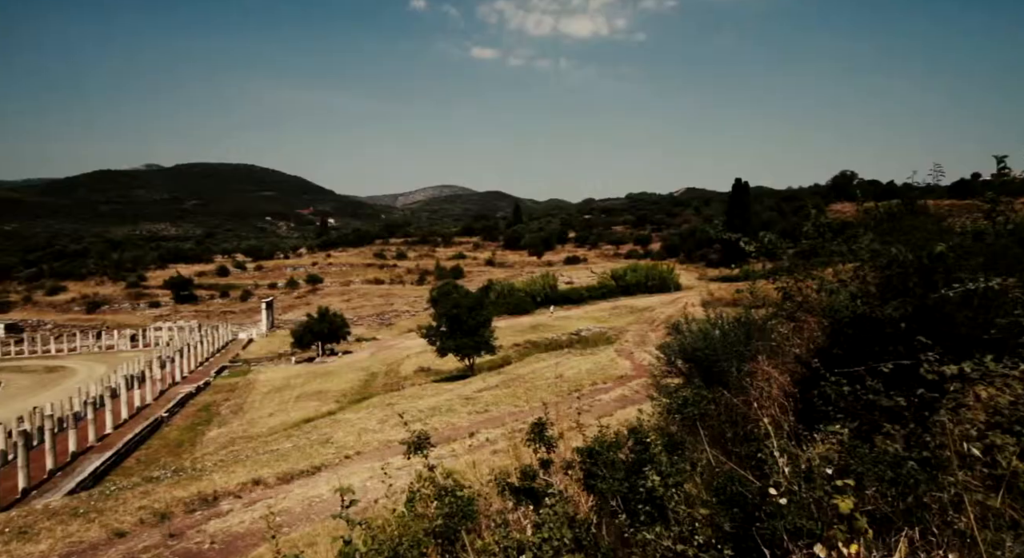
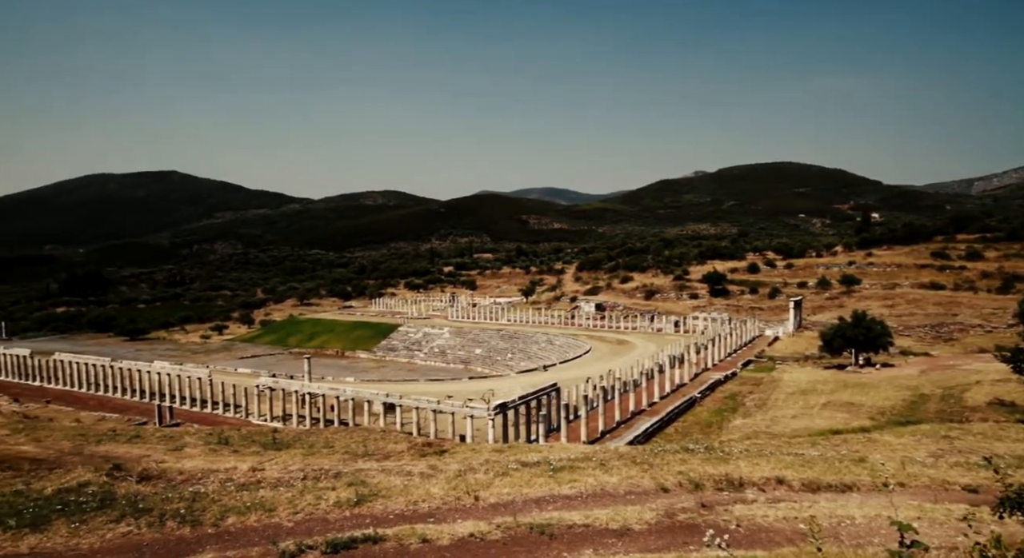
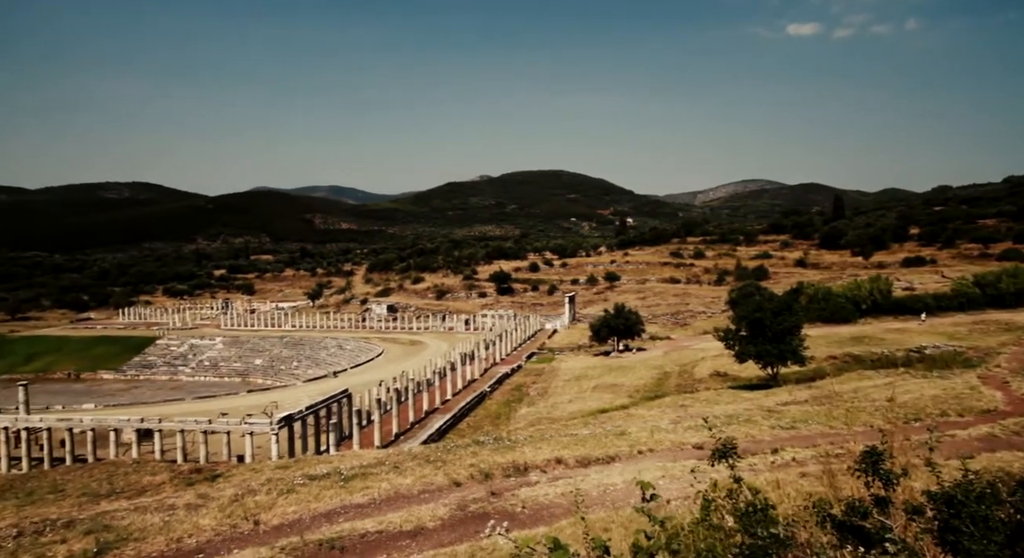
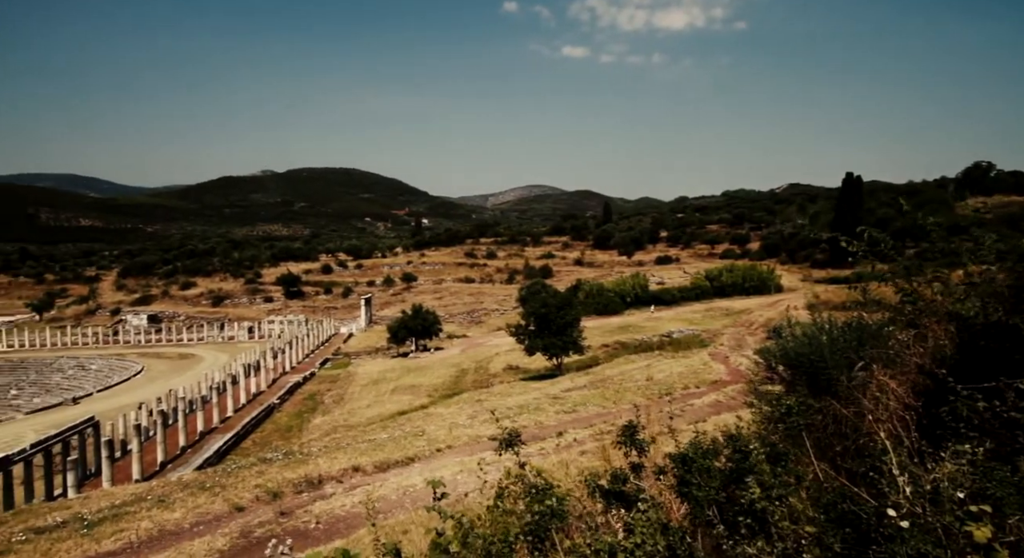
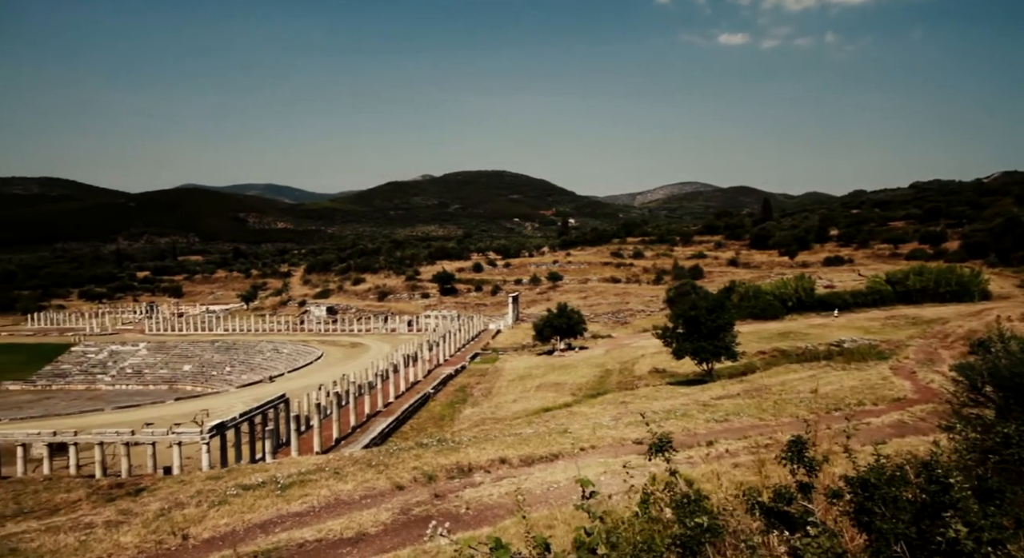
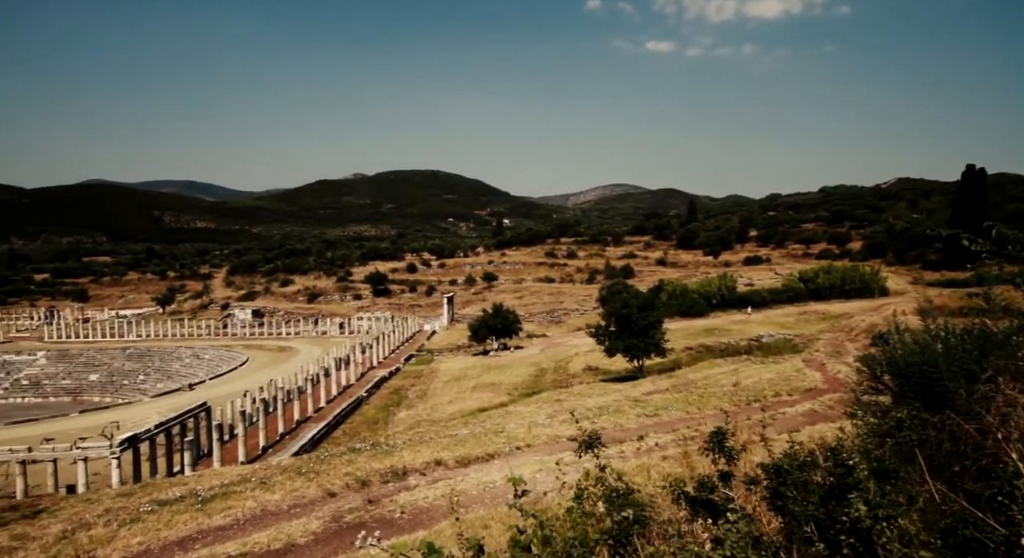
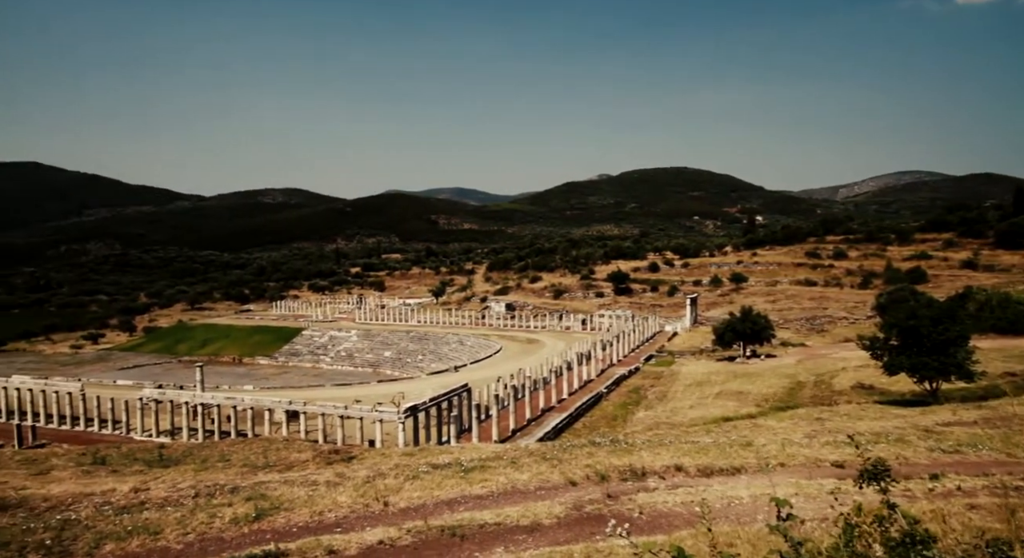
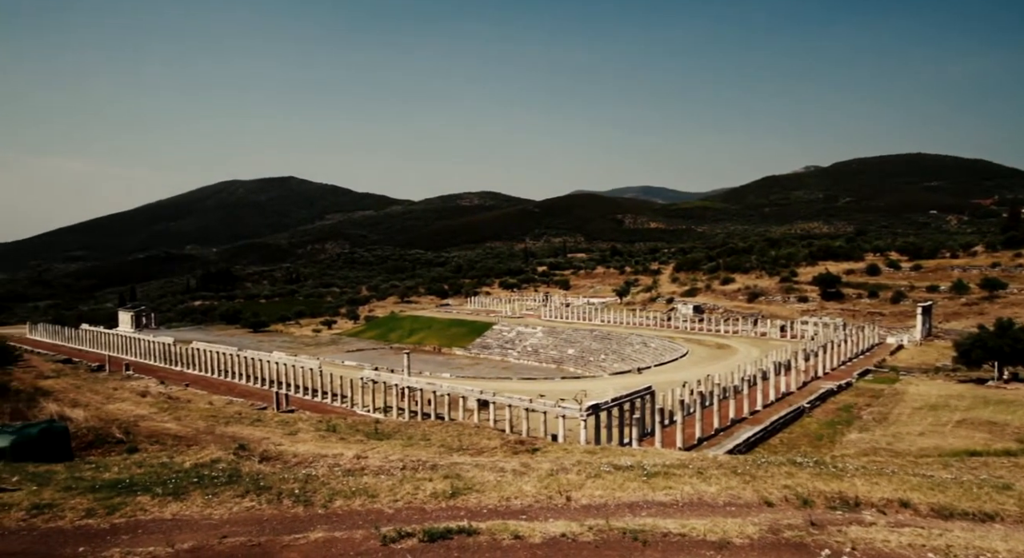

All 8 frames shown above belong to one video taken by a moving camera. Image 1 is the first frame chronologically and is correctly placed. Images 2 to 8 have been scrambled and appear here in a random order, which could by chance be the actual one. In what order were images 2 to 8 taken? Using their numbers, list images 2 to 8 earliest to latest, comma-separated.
4, 6, 5, 3, 7, 2, 8
